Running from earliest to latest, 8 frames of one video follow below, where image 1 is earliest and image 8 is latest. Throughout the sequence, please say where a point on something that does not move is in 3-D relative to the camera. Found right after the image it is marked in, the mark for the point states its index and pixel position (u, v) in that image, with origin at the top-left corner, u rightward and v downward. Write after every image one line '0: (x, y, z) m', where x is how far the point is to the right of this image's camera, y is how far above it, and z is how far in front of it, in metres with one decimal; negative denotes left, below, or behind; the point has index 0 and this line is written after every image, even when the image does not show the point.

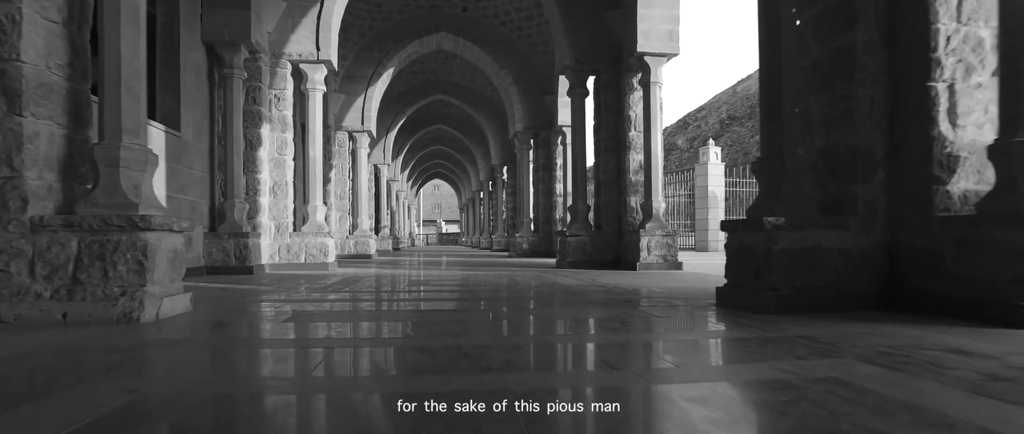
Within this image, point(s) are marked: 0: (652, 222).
0: (+2.1, -0.1, +8.7) m
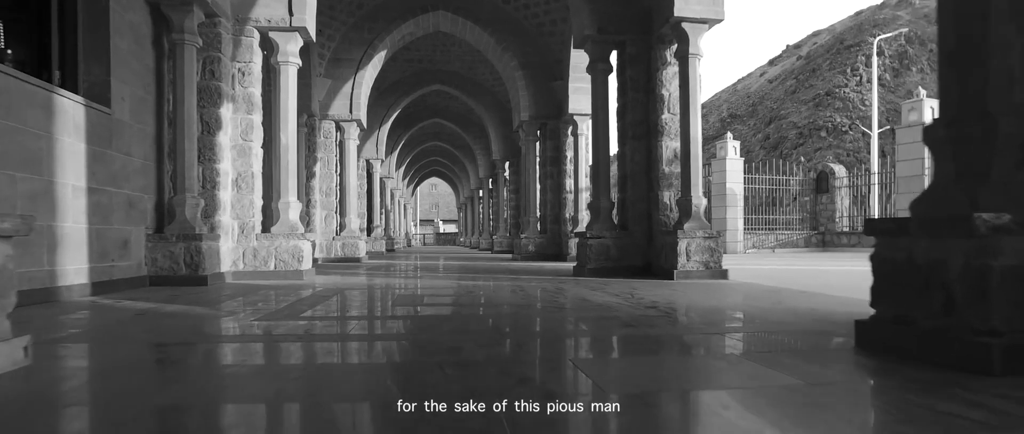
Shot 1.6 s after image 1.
0: (+2.2, -0.1, +7.3) m
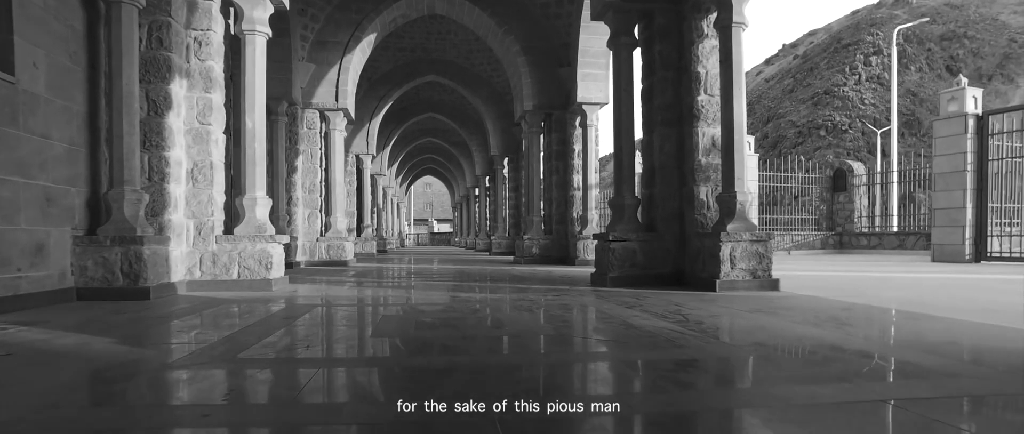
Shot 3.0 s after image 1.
0: (+2.3, 0.0, +6.1) m
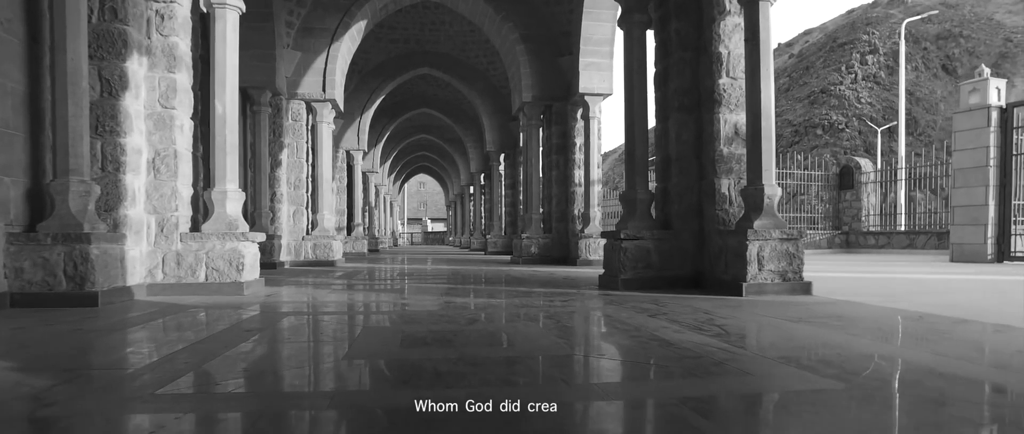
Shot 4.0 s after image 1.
0: (+2.3, 0.0, +5.5) m
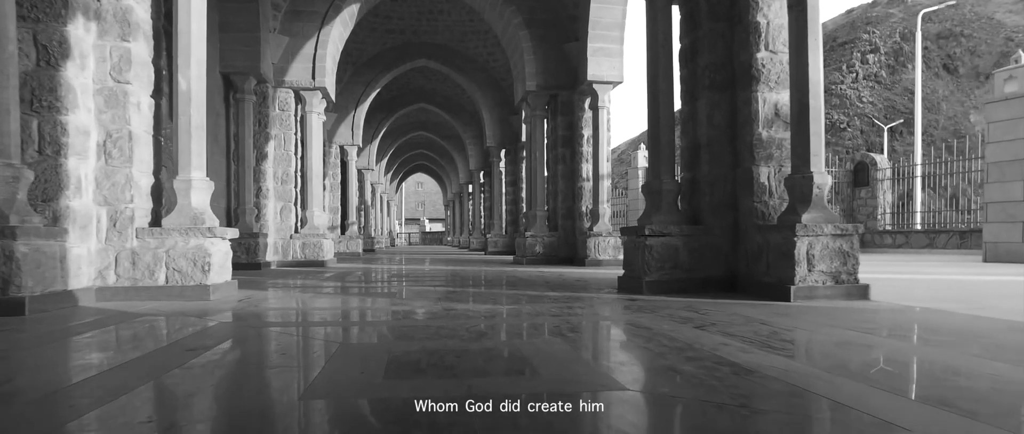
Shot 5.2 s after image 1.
0: (+2.4, +0.1, +4.7) m
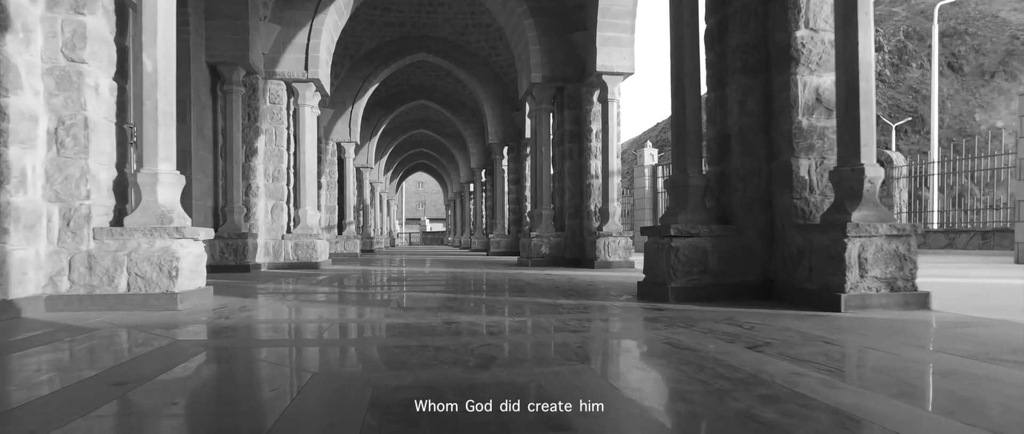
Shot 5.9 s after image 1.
0: (+2.5, +0.1, +4.1) m
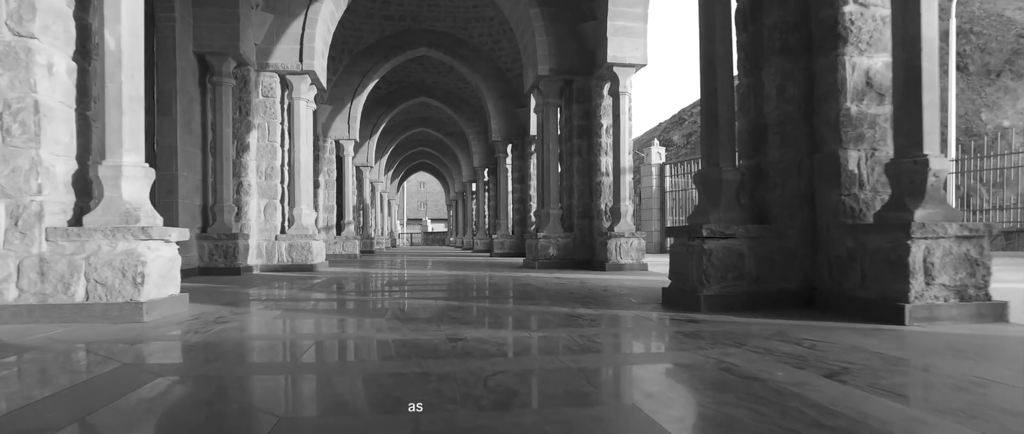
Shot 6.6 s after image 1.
0: (+2.6, +0.1, +3.6) m
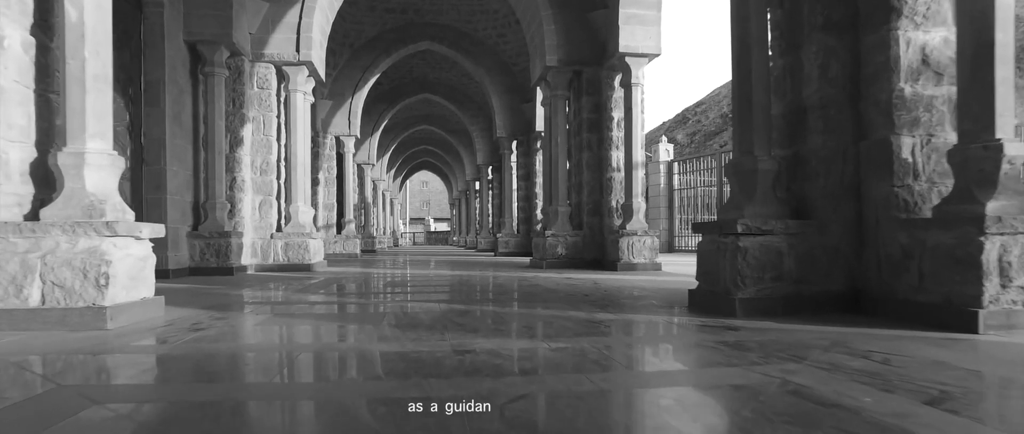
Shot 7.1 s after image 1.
0: (+2.6, +0.1, +3.2) m
